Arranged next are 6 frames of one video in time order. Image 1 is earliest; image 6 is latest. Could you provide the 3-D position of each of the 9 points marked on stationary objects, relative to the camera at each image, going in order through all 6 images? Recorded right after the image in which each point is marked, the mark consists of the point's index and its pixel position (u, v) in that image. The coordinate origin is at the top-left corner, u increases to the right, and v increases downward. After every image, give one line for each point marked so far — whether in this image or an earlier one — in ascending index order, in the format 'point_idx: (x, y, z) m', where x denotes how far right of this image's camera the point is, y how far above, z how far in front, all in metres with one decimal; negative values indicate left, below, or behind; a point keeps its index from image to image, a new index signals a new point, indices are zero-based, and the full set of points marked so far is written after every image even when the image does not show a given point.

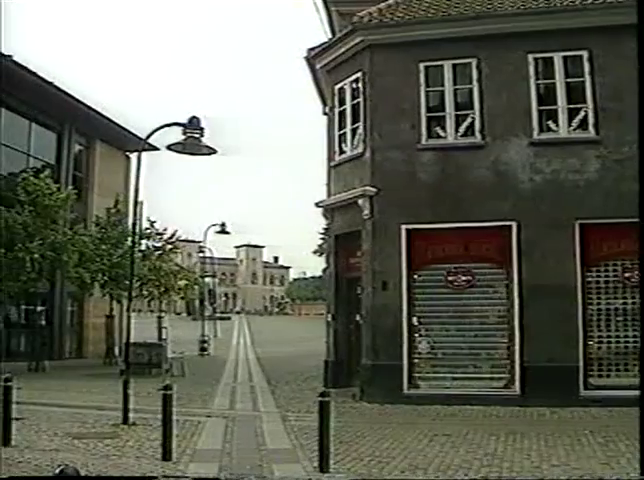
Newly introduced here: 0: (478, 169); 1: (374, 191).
0: (+3.0, +1.4, +18.4) m
1: (+1.0, +1.0, +18.8) m
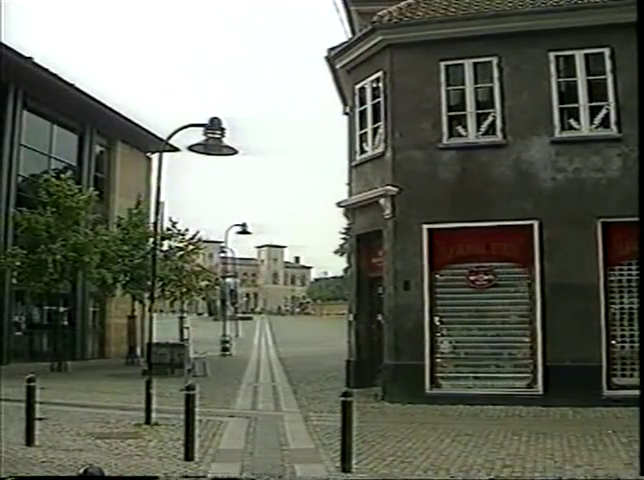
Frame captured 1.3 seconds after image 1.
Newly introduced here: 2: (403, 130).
0: (+3.4, +1.4, +18.3) m
1: (+1.4, +1.0, +18.8) m
2: (+1.6, +2.2, +18.9) m
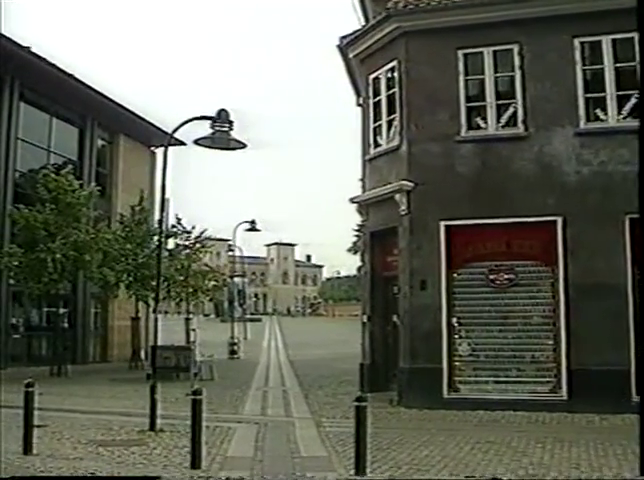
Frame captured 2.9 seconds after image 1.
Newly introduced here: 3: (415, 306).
0: (+3.6, +1.4, +17.4) m
1: (+1.7, +1.0, +17.9) m
2: (+1.8, +2.2, +18.0) m
3: (+1.7, -1.2, +17.8) m
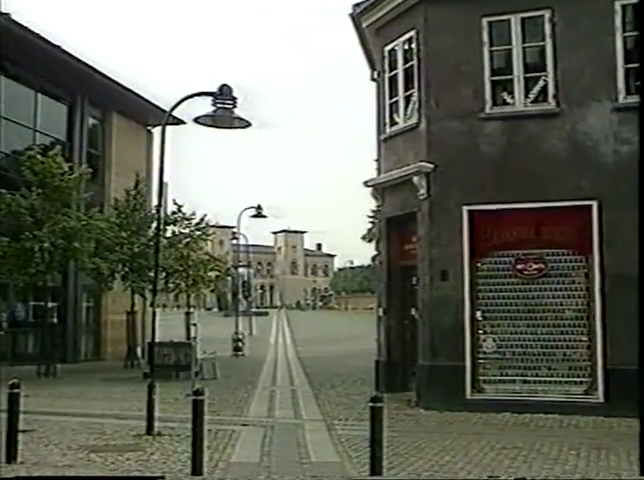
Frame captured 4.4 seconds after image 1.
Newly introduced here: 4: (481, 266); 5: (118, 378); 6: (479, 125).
0: (+3.8, +1.6, +15.9) m
1: (+1.9, +1.2, +16.4) m
2: (+2.0, +2.5, +16.5) m
3: (+1.9, -1.0, +16.3) m
4: (+2.7, -0.4, +16.2) m
5: (-4.3, -2.9, +19.8) m
6: (+2.7, +2.0, +16.2) m
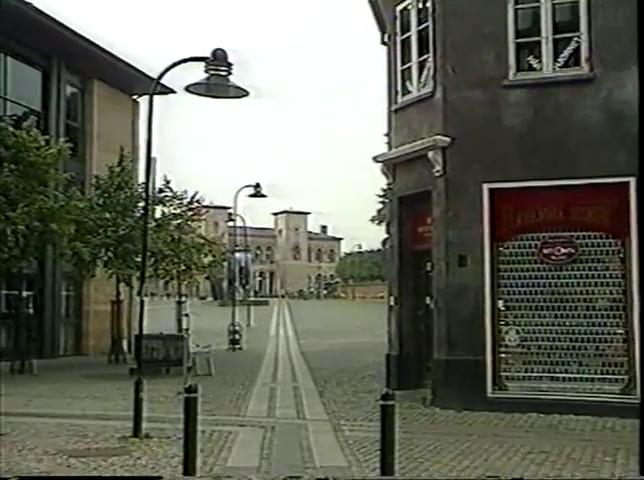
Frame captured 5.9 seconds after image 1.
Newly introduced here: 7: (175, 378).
0: (+3.9, +1.9, +14.2) m
1: (+1.9, +1.5, +14.8) m
2: (+2.1, +2.7, +14.9) m
3: (+2.0, -0.7, +14.7) m
4: (+2.8, -0.2, +14.6) m
5: (-4.2, -2.5, +18.2) m
6: (+2.7, +2.2, +14.6) m
7: (-2.8, -2.7, +19.0) m
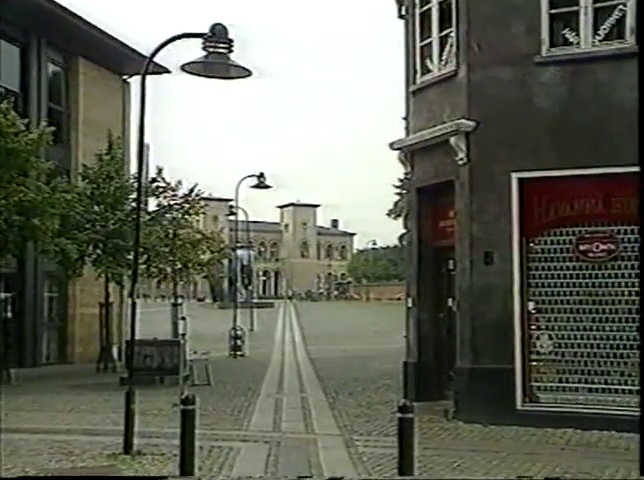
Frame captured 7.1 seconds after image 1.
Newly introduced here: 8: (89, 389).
0: (+4.0, +2.0, +12.7) m
1: (+2.1, +1.6, +13.3) m
2: (+2.3, +2.8, +13.3) m
3: (+2.2, -0.6, +13.2) m
4: (+2.9, -0.1, +13.1) m
5: (-4.0, -2.5, +16.9) m
6: (+2.9, +2.3, +13.1) m
7: (-2.6, -2.6, +17.6) m
8: (-3.8, -2.4, +16.5) m
